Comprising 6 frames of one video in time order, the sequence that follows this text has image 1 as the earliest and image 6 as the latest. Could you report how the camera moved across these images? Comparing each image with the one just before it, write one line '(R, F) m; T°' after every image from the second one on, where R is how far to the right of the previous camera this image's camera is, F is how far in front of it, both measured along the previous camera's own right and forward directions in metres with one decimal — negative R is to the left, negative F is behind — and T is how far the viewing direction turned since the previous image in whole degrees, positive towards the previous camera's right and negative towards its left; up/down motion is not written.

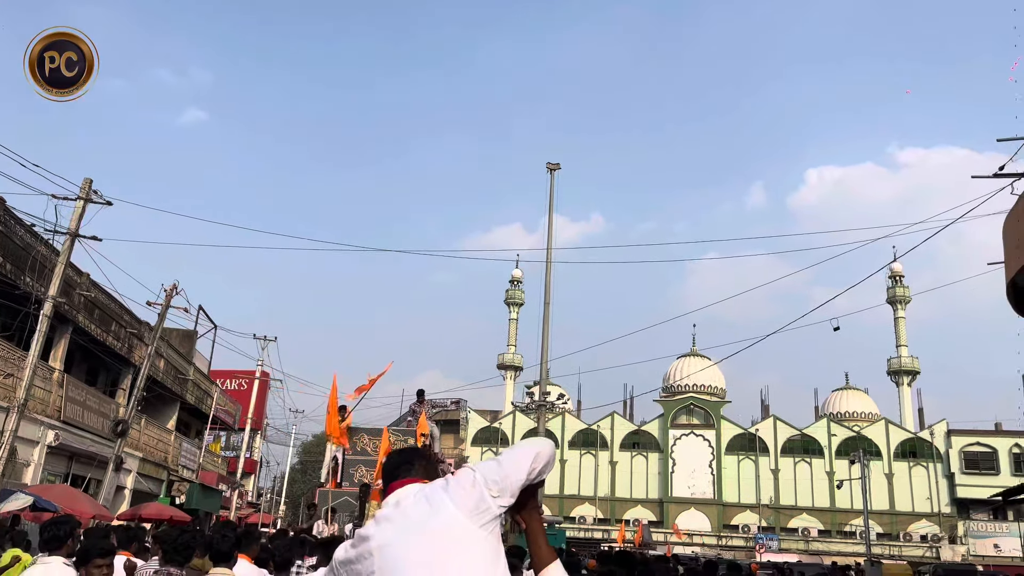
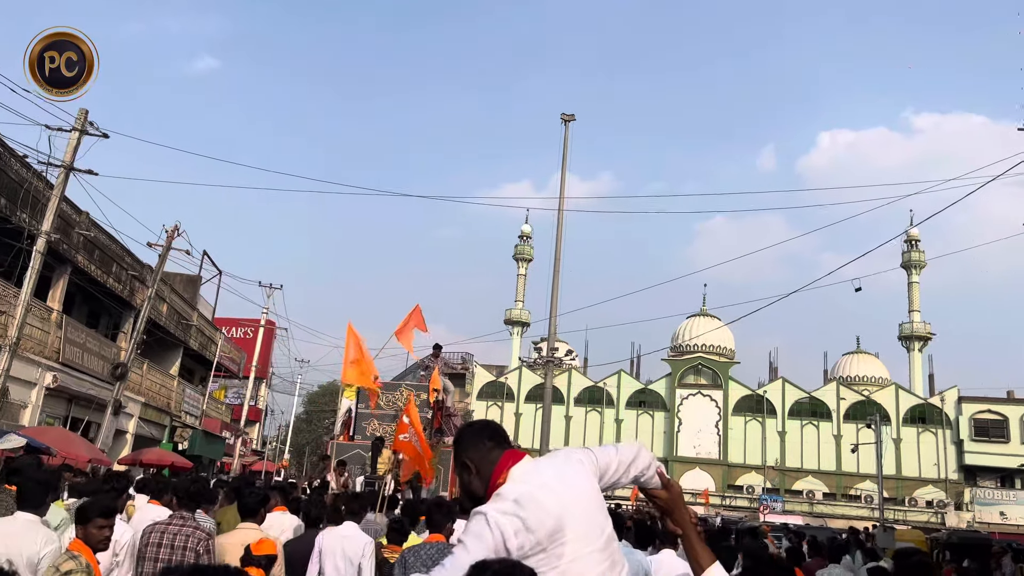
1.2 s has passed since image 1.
(-0.1, +0.7) m; 0°
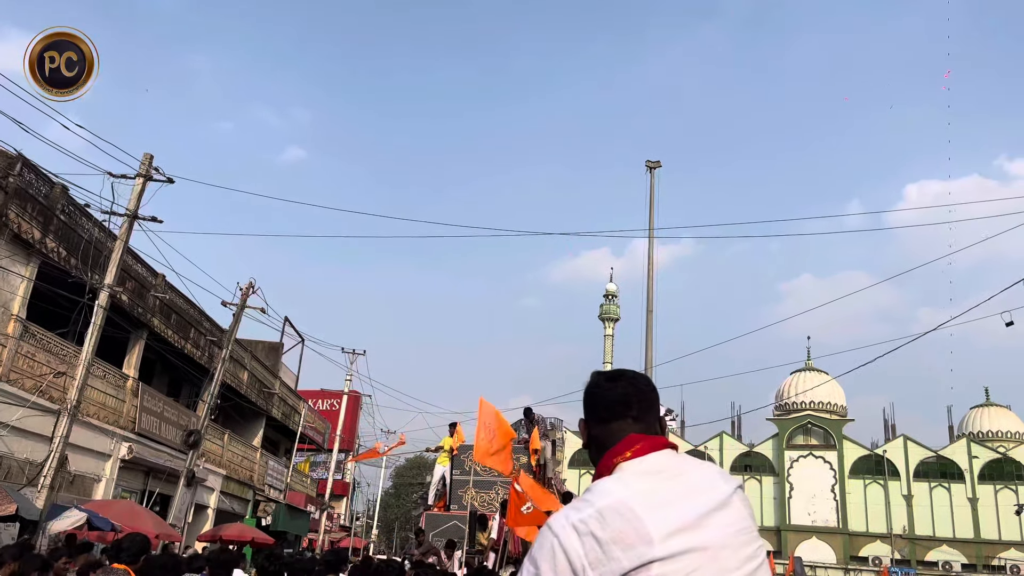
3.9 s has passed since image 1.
(-0.3, +1.7) m; -6°
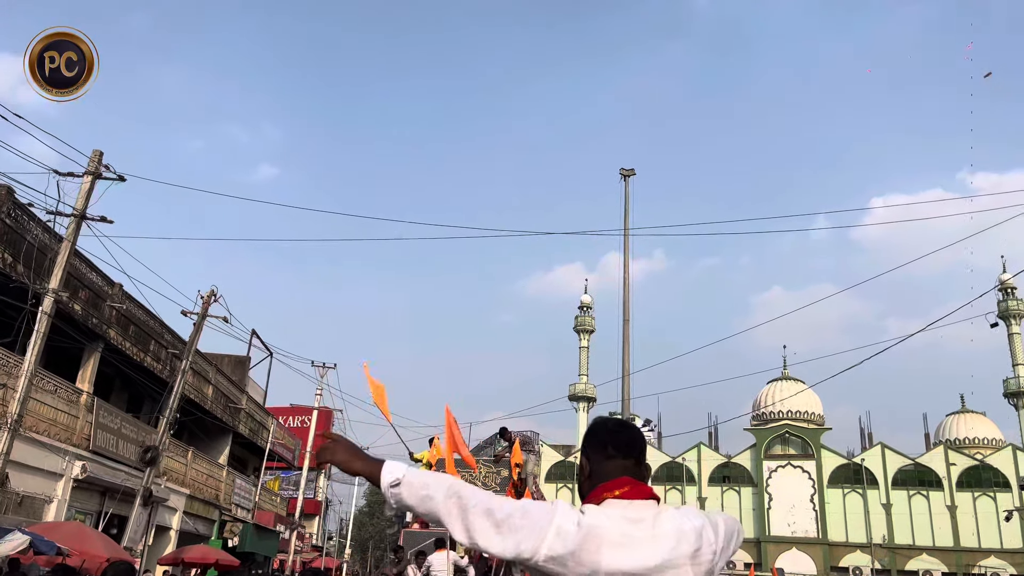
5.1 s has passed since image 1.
(0.0, +0.7) m; +2°
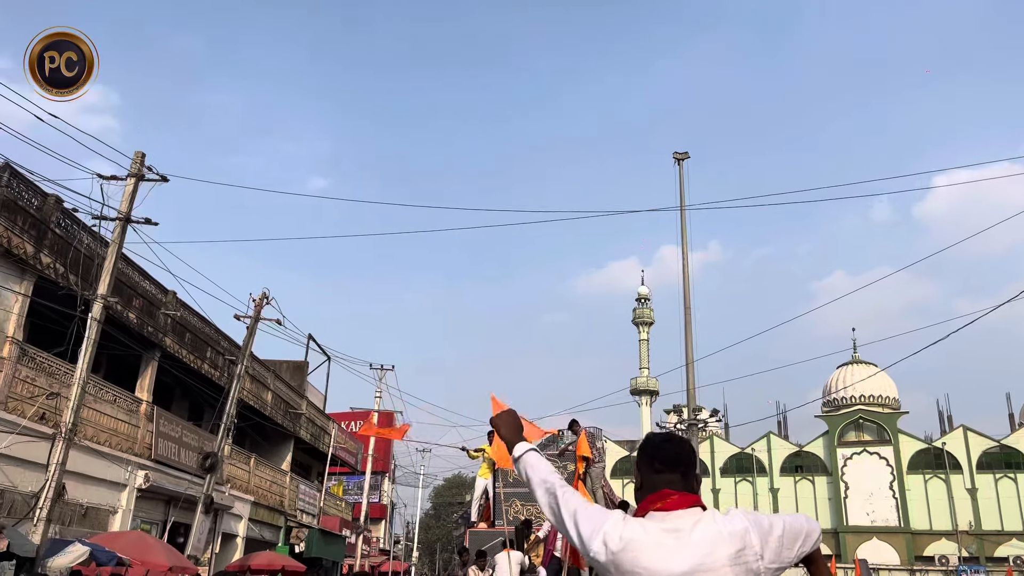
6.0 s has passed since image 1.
(-0.1, +0.6) m; -4°
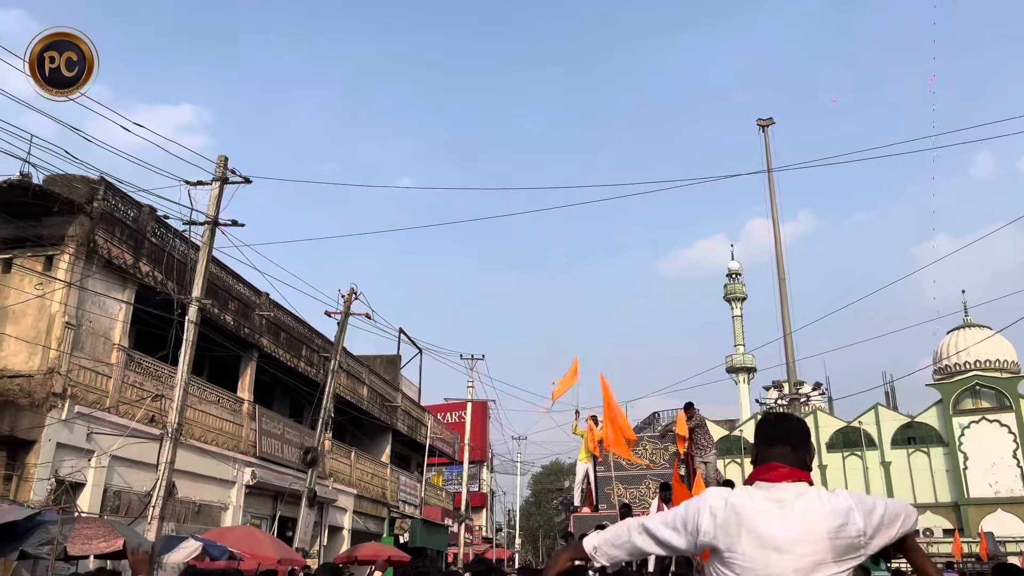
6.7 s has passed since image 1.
(0.0, +0.3) m; -6°
